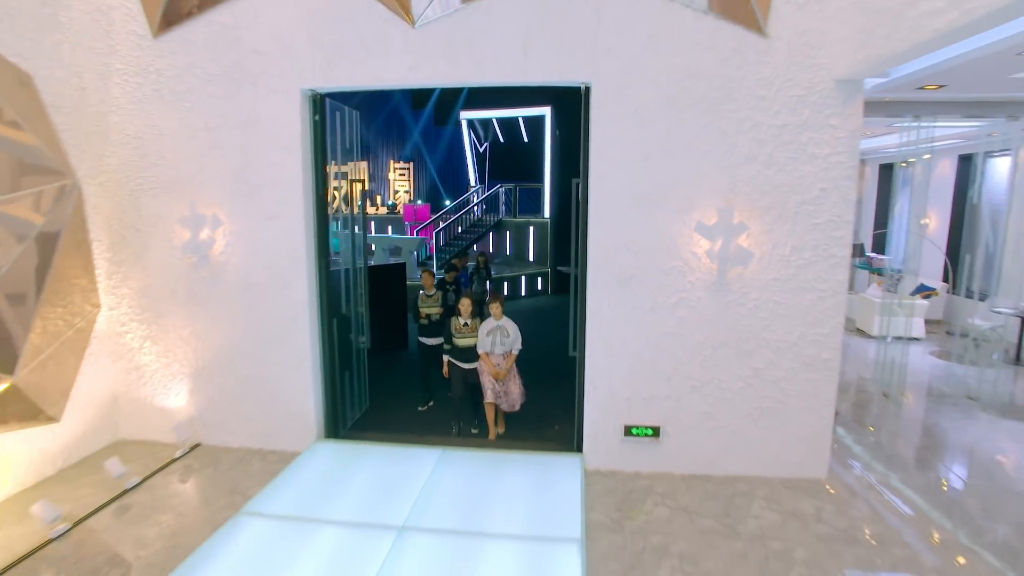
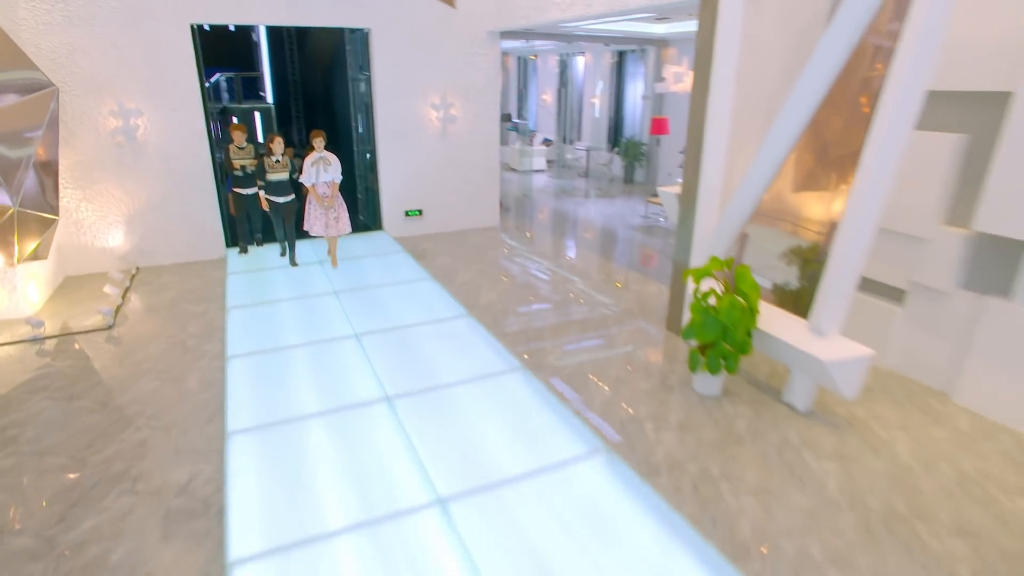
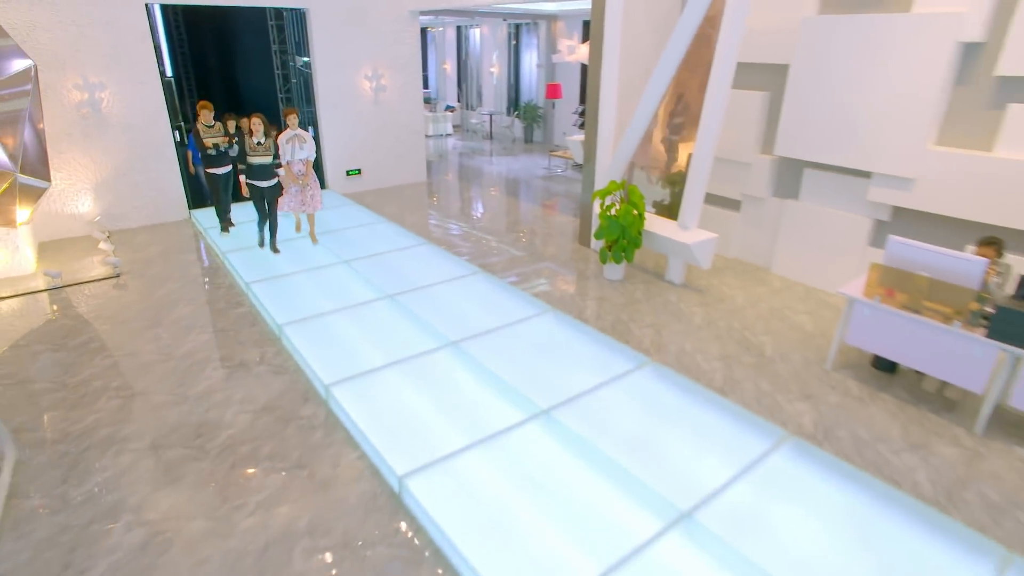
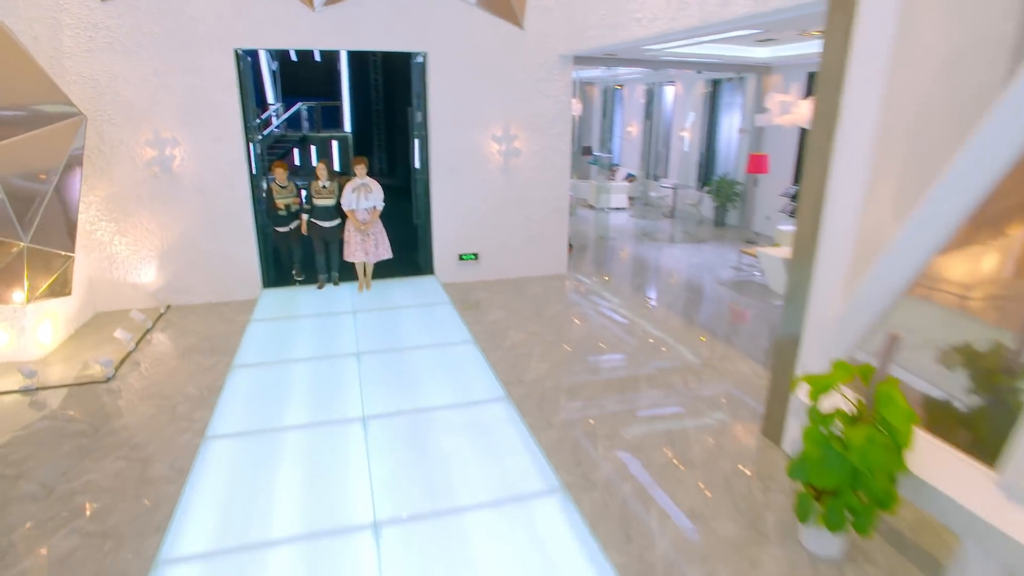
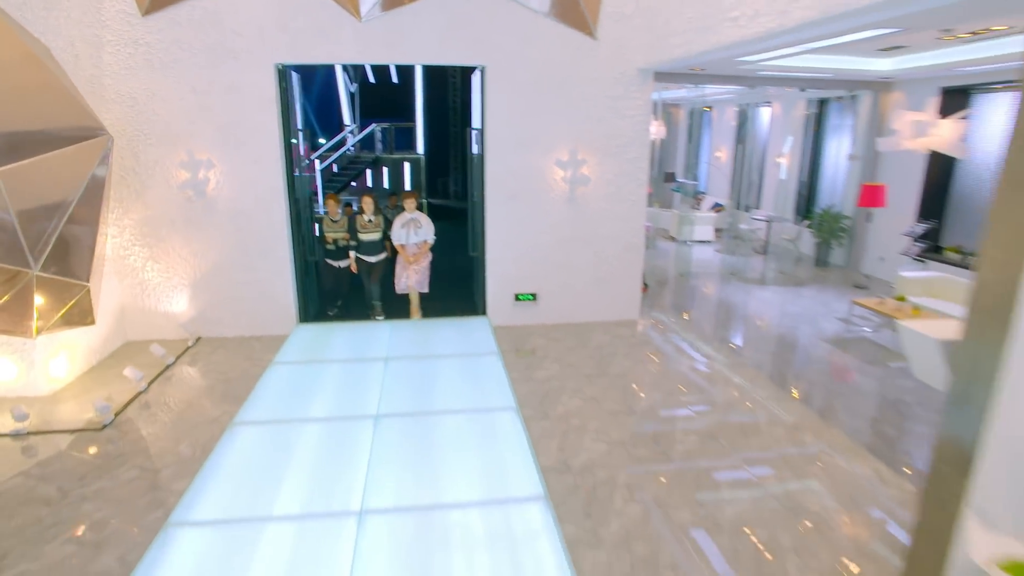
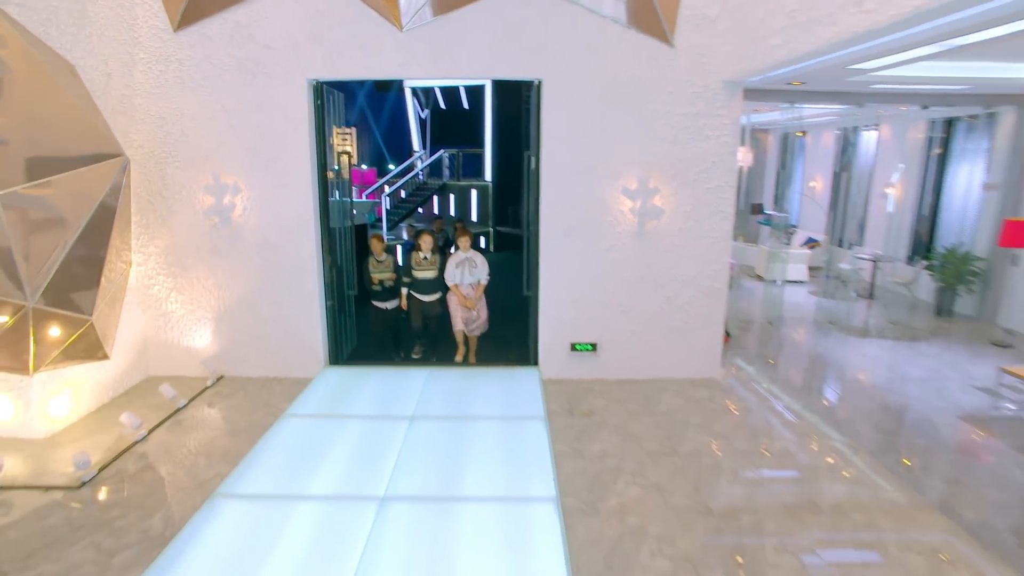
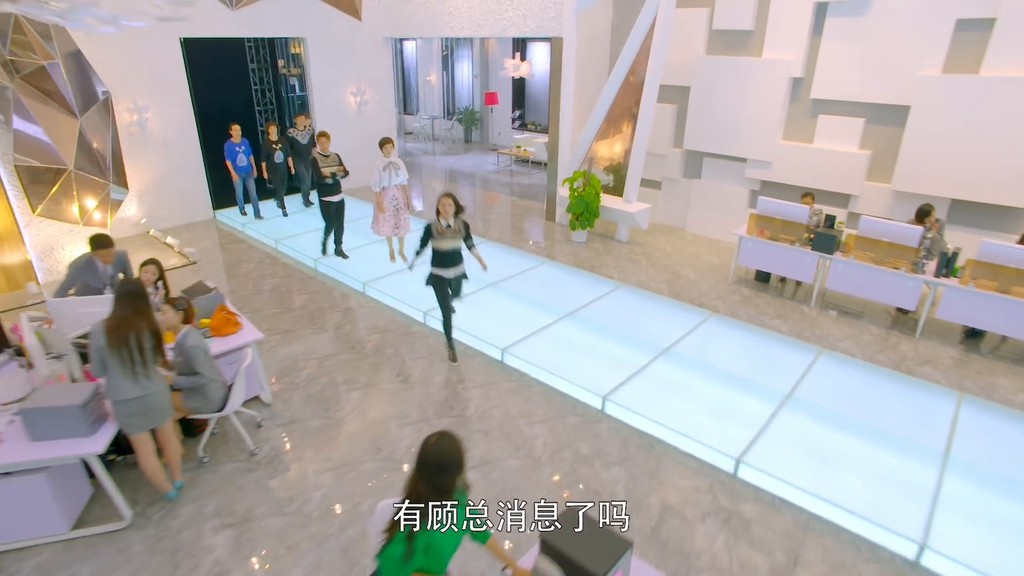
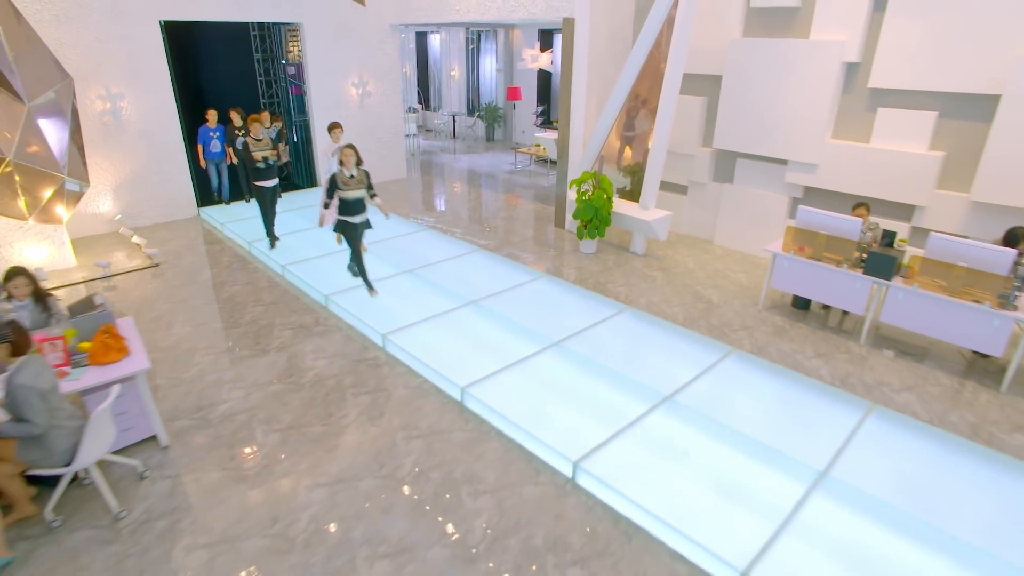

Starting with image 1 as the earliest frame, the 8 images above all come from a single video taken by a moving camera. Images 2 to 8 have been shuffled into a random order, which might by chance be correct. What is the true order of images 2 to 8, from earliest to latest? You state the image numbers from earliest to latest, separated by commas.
6, 5, 4, 2, 3, 8, 7
